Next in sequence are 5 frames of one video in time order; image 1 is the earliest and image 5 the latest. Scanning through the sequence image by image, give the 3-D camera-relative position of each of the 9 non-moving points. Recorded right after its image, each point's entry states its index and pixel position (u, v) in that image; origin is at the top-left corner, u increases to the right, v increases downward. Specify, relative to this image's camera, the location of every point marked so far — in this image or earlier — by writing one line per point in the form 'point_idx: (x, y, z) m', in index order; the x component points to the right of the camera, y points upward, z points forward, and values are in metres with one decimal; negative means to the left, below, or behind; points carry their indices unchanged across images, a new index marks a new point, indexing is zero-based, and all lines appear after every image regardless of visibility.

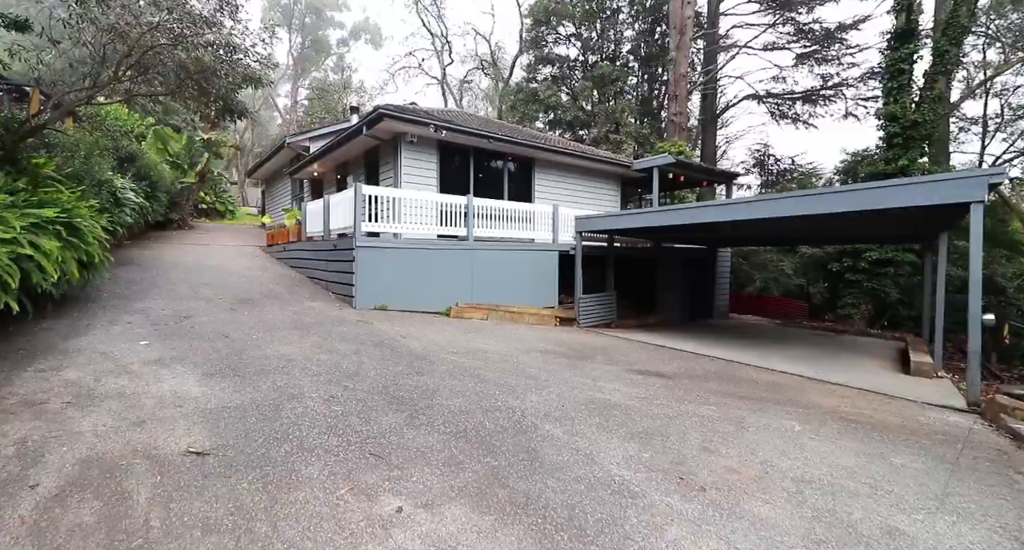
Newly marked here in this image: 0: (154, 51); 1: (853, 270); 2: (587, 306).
0: (-5.3, +3.2, +7.1) m
1: (+9.2, +0.2, +13.1) m
2: (+1.5, -0.6, +9.9) m
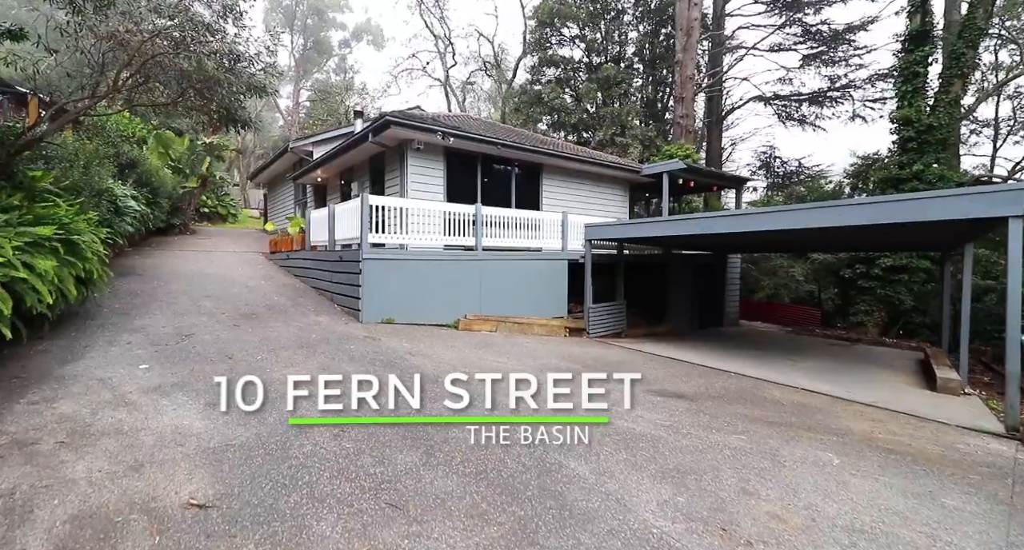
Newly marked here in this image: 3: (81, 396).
0: (-5.1, +3.0, +6.9) m
1: (+9.4, 0.0, +12.8) m
2: (+1.7, -0.8, +9.7) m
3: (-3.2, -0.9, +3.6) m
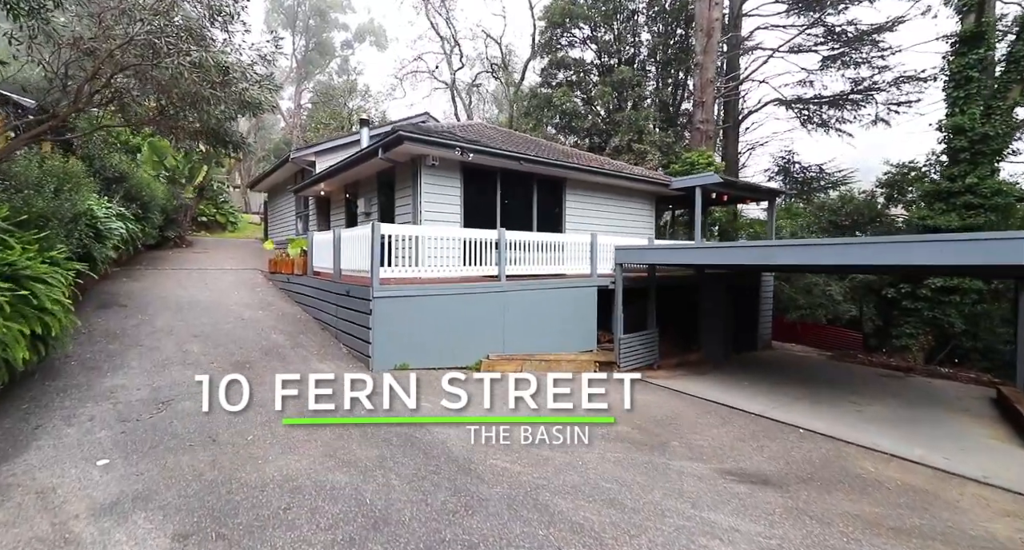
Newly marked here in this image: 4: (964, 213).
0: (-4.7, +2.5, +6.0) m
1: (+9.8, -0.5, +11.9) m
2: (+2.1, -1.3, +8.8) m
3: (-2.8, -1.4, +2.7) m
4: (+10.6, +1.5, +11.4) m
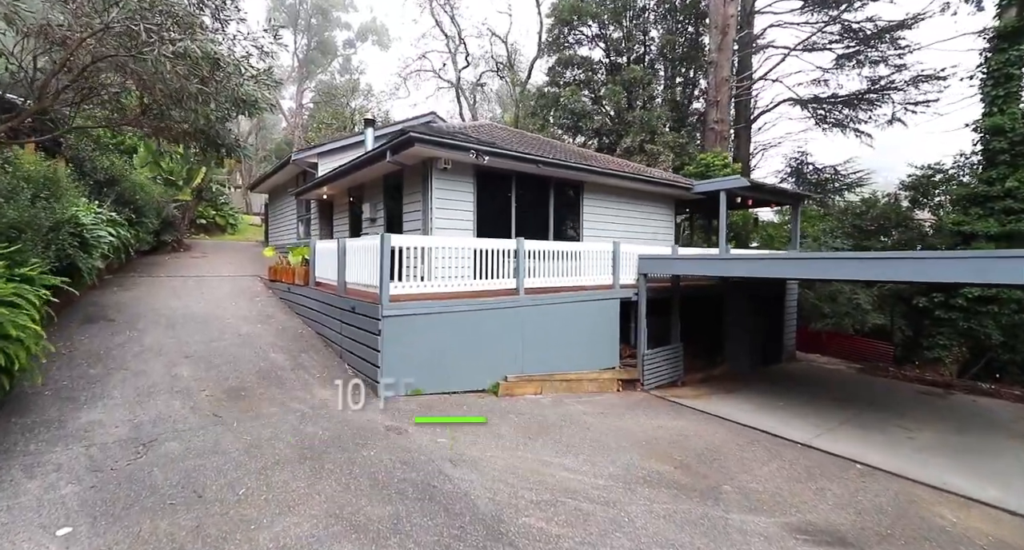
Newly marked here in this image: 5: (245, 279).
0: (-4.4, +2.3, +5.4) m
1: (+10.1, -0.7, +11.2) m
2: (+2.4, -1.5, +8.2) m
3: (-2.6, -1.6, +2.1) m
4: (+10.9, +1.3, +10.8) m
5: (-6.2, -0.1, +11.2) m
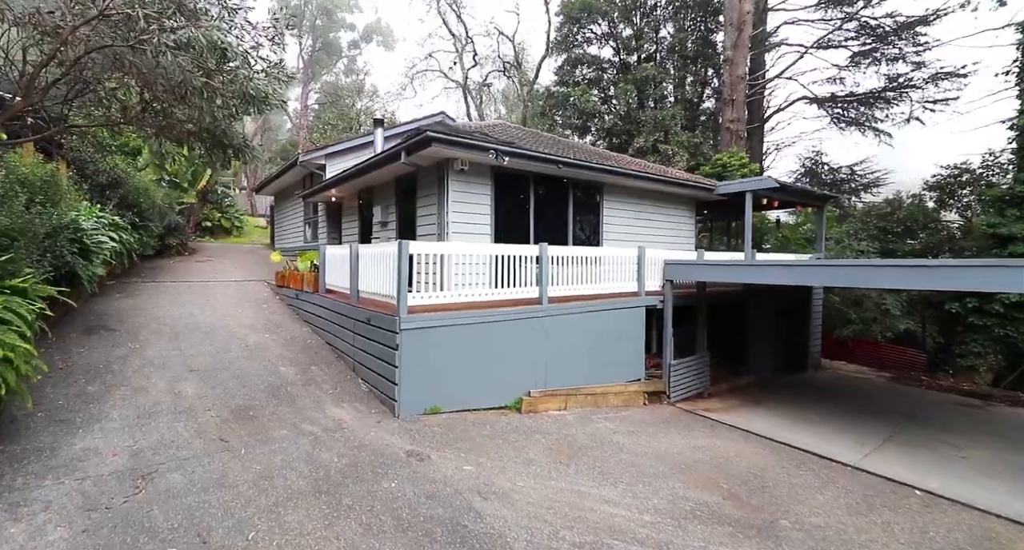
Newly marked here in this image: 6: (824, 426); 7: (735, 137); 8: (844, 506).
0: (-4.1, +2.2, +5.0) m
1: (+10.5, -0.8, +10.8) m
2: (+2.7, -1.6, +7.7) m
3: (-2.3, -1.7, +1.7) m
4: (+11.2, +1.2, +10.3) m
5: (-5.8, -0.2, +10.8) m
6: (+4.6, -2.2, +7.2) m
7: (+7.4, +4.5, +15.9) m
8: (+3.0, -2.1, +4.4) m
